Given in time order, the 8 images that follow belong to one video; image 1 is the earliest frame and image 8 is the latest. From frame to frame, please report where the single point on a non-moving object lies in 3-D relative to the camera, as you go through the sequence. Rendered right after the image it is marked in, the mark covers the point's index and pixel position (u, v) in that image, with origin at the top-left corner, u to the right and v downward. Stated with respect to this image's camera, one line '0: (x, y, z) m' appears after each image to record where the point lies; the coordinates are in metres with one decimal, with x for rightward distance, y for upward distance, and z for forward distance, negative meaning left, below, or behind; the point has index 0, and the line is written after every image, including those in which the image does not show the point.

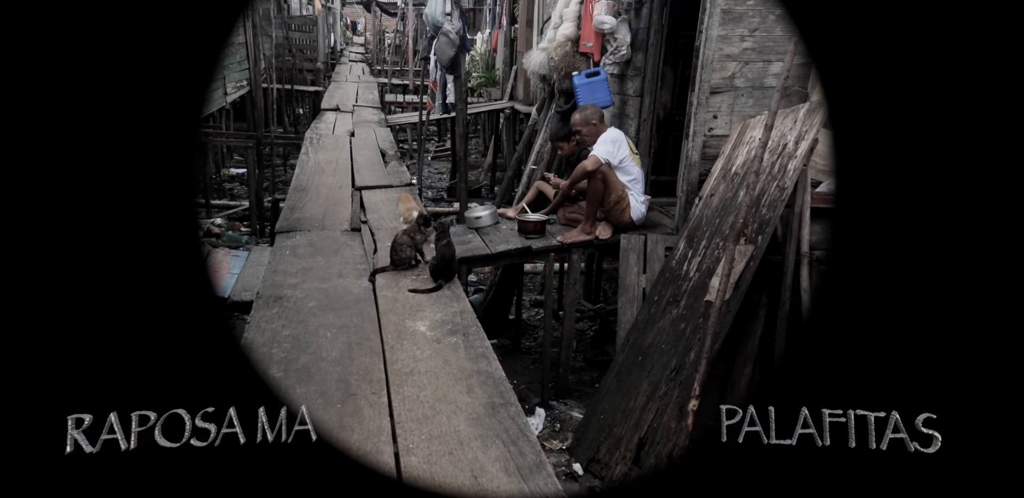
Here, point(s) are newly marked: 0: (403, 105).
0: (-2.8, +3.8, +17.0) m
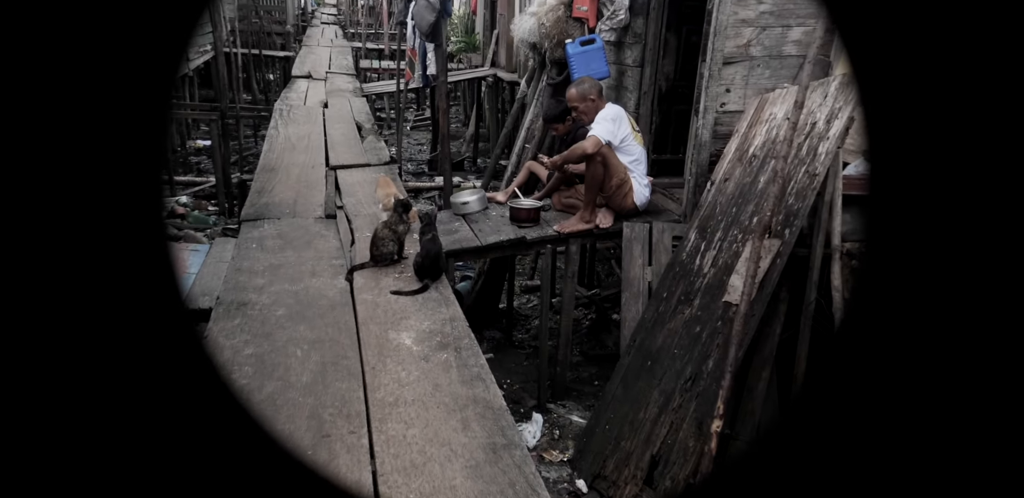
0: (-3.3, +4.4, +16.3) m
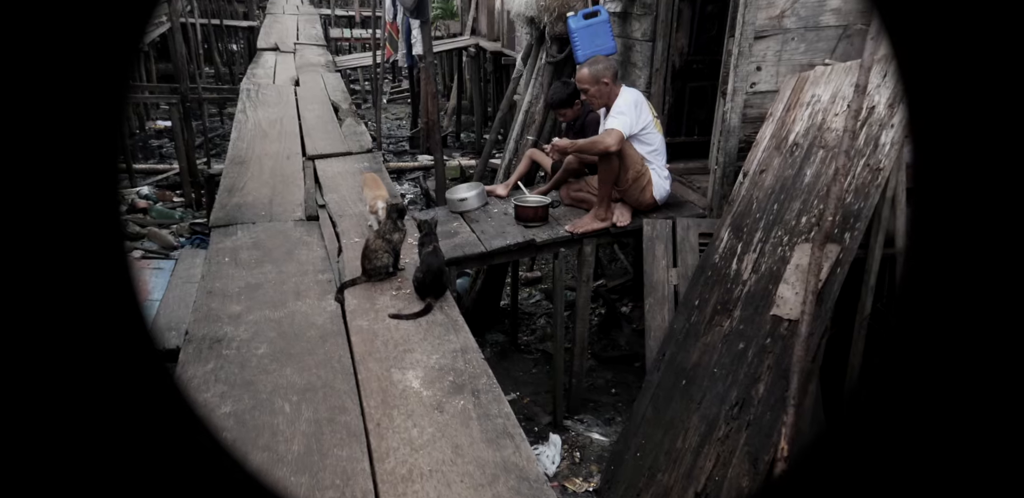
0: (-3.8, +4.9, +15.5) m
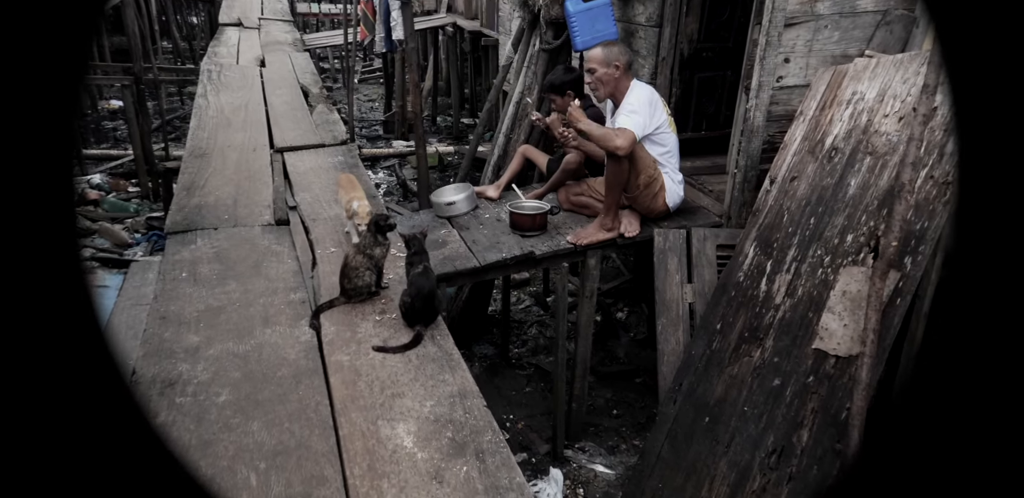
0: (-4.3, +5.2, +14.8) m
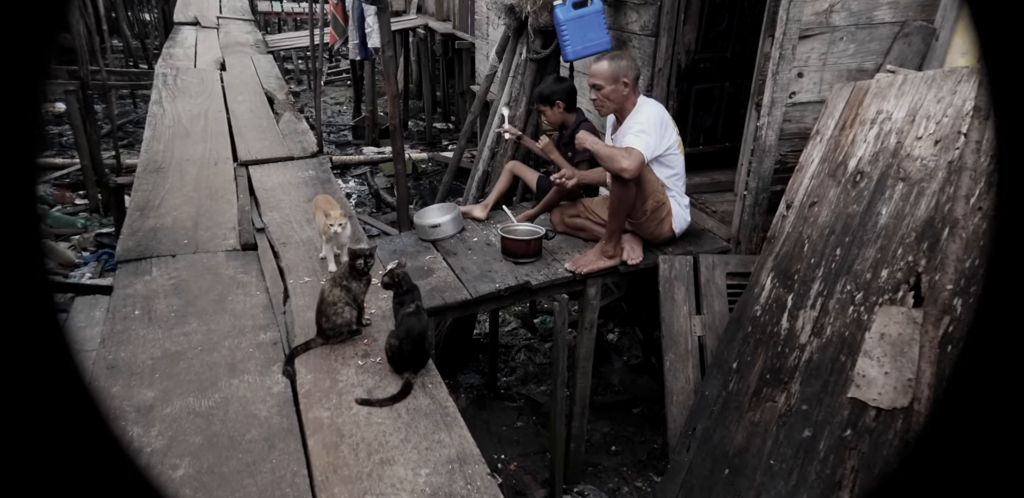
0: (-4.8, +5.0, +14.3) m
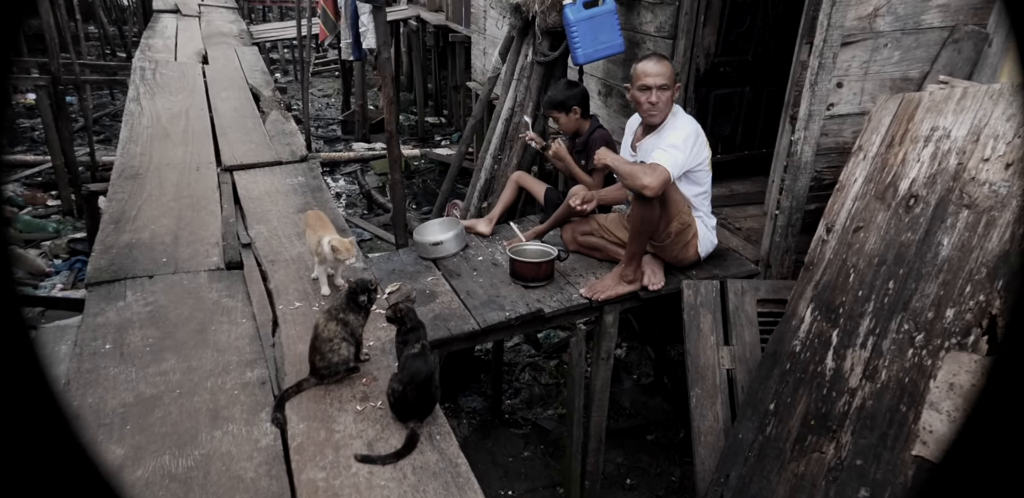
0: (-5.0, +5.0, +13.8) m
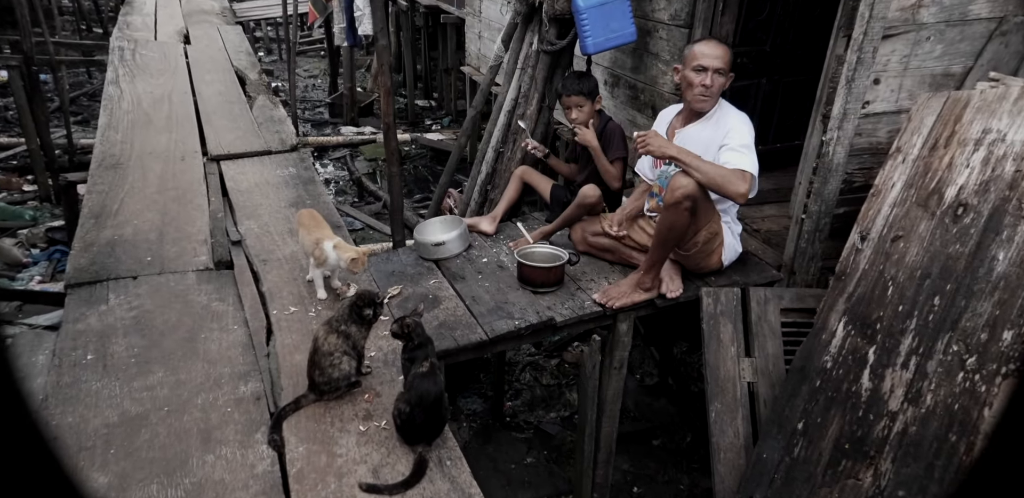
0: (-5.1, +5.3, +13.4) m
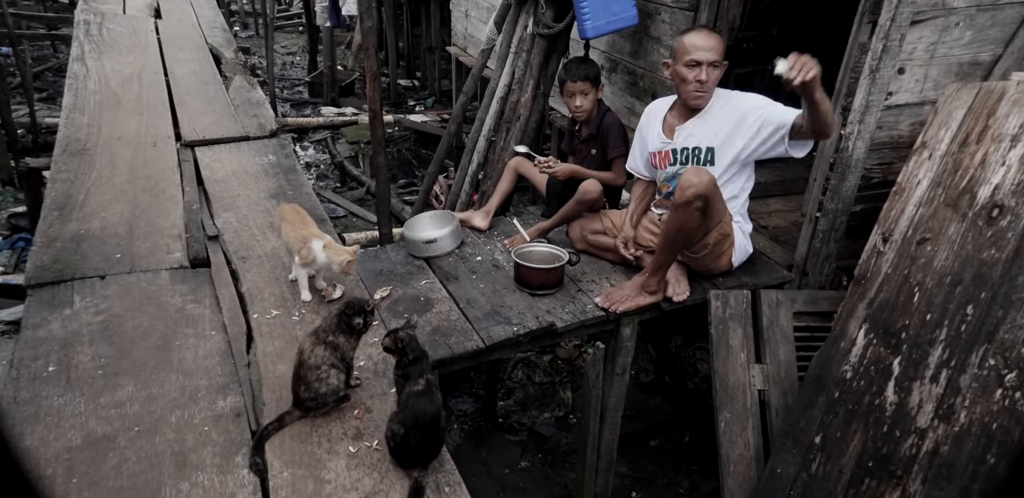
0: (-5.4, +5.6, +12.9) m
